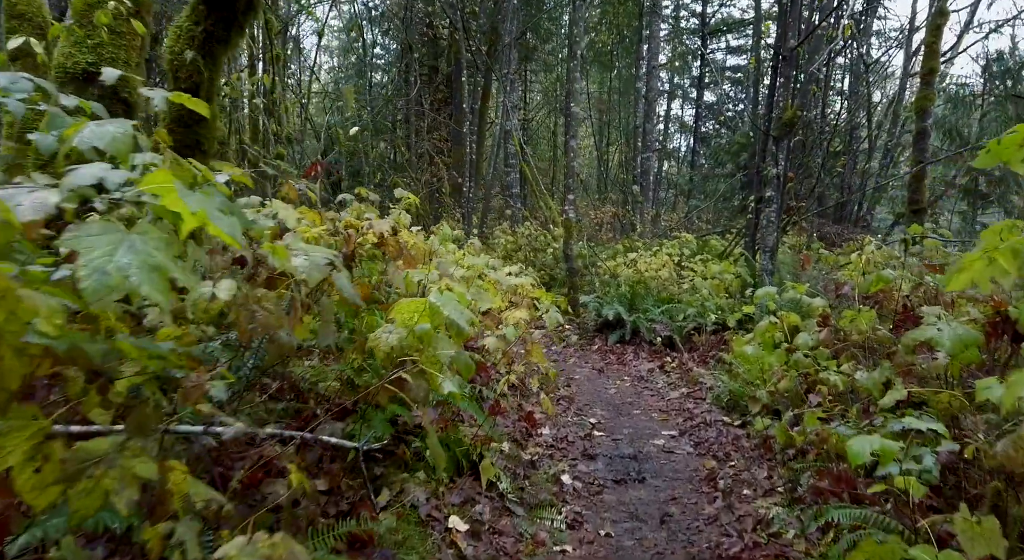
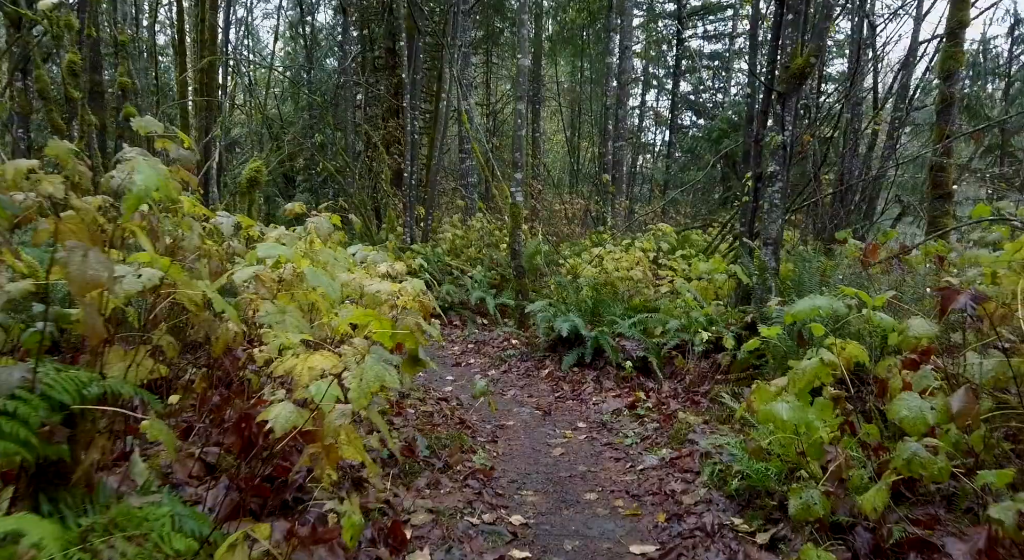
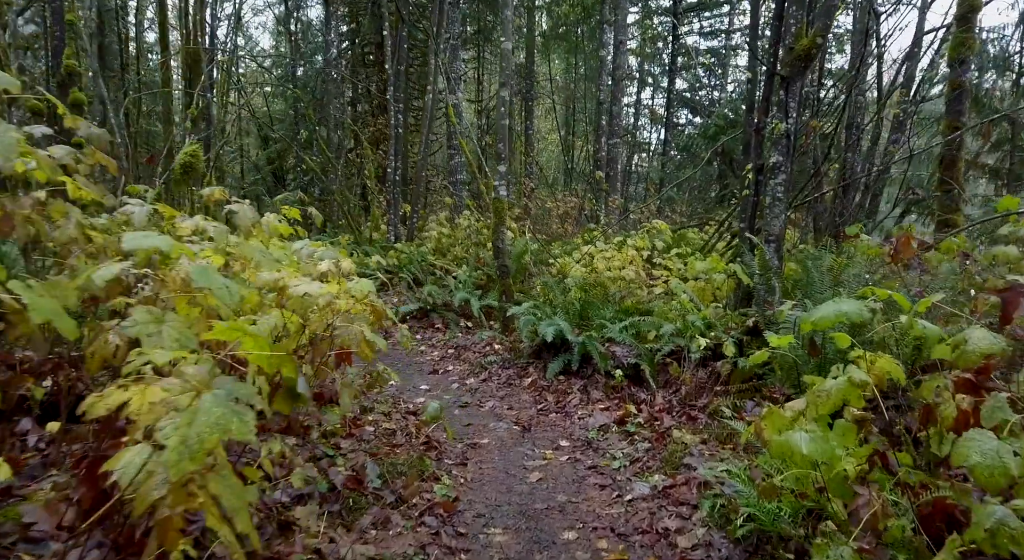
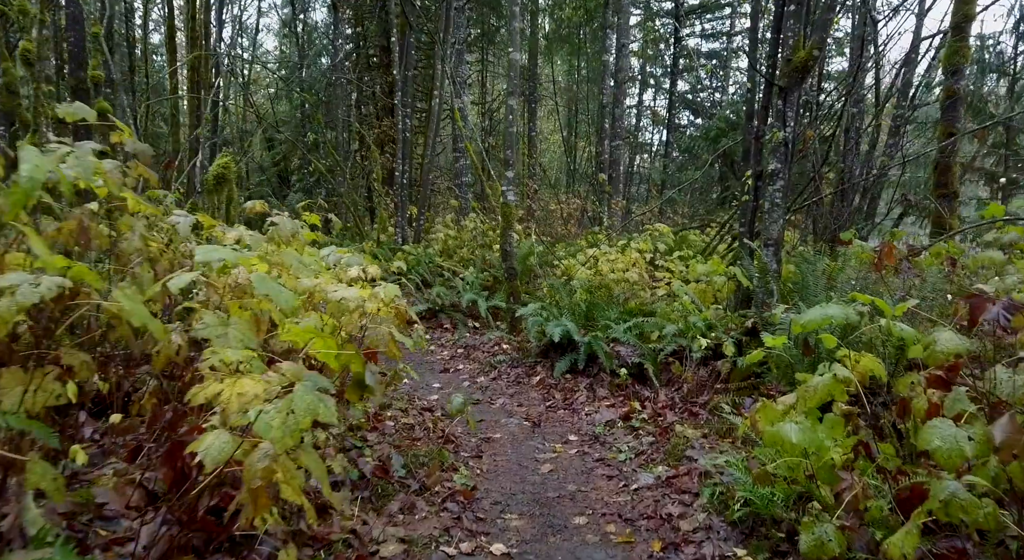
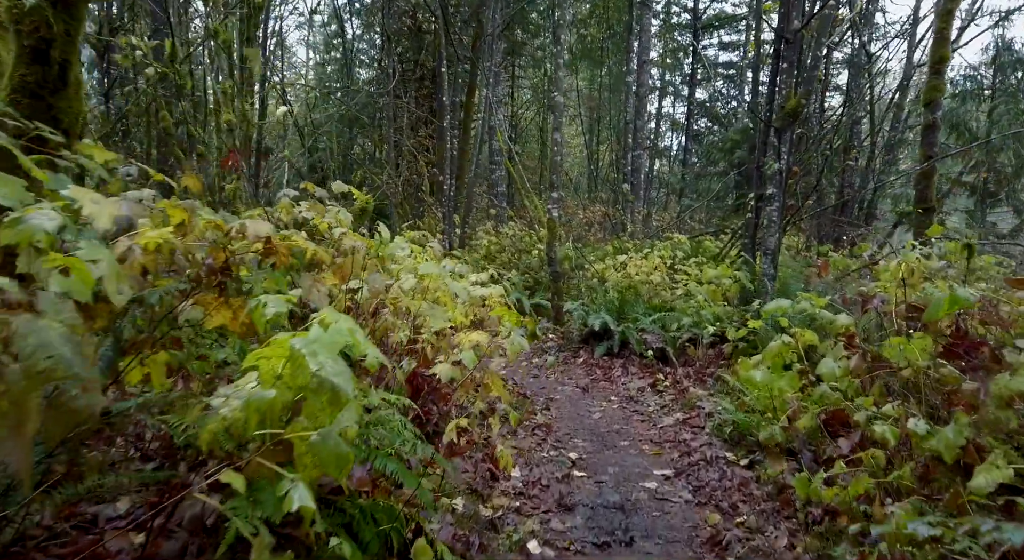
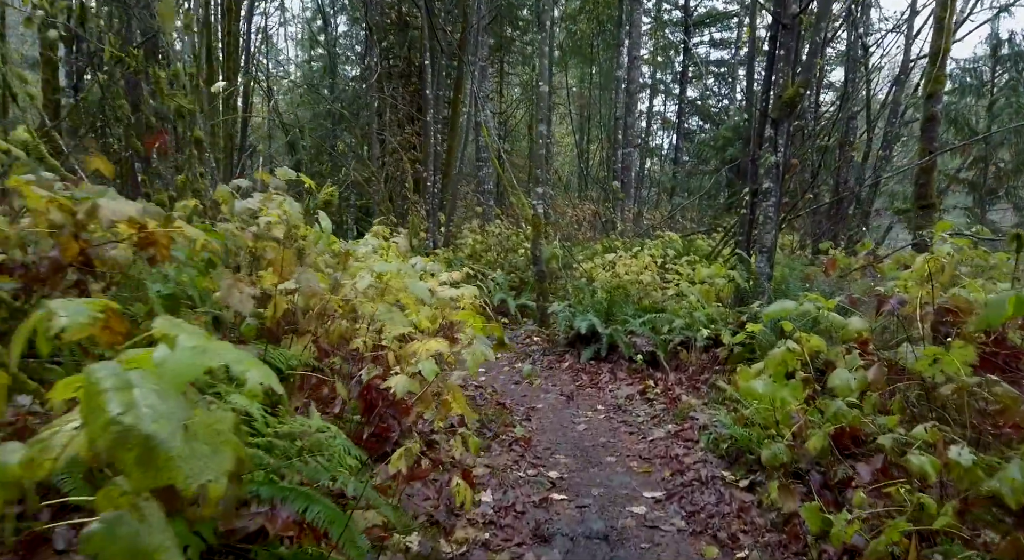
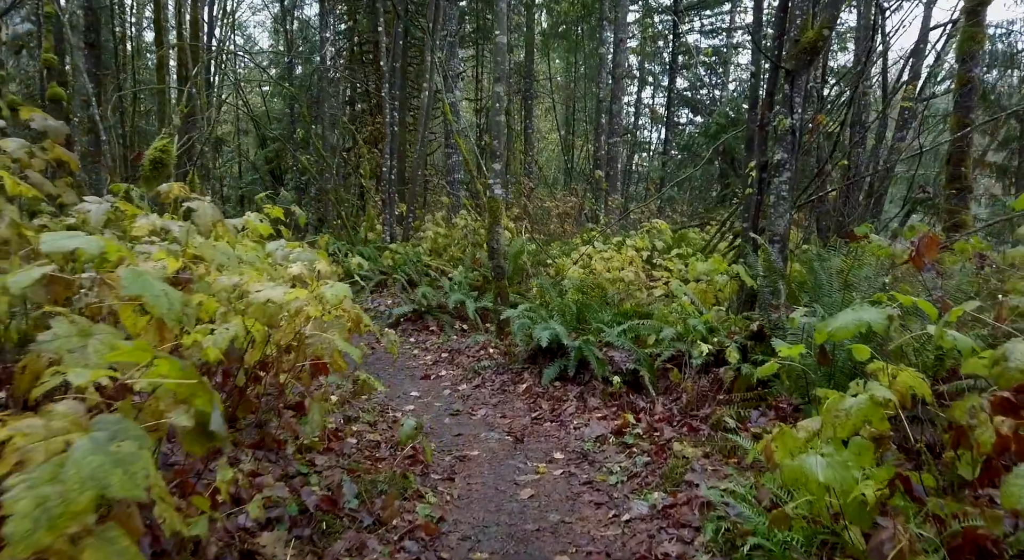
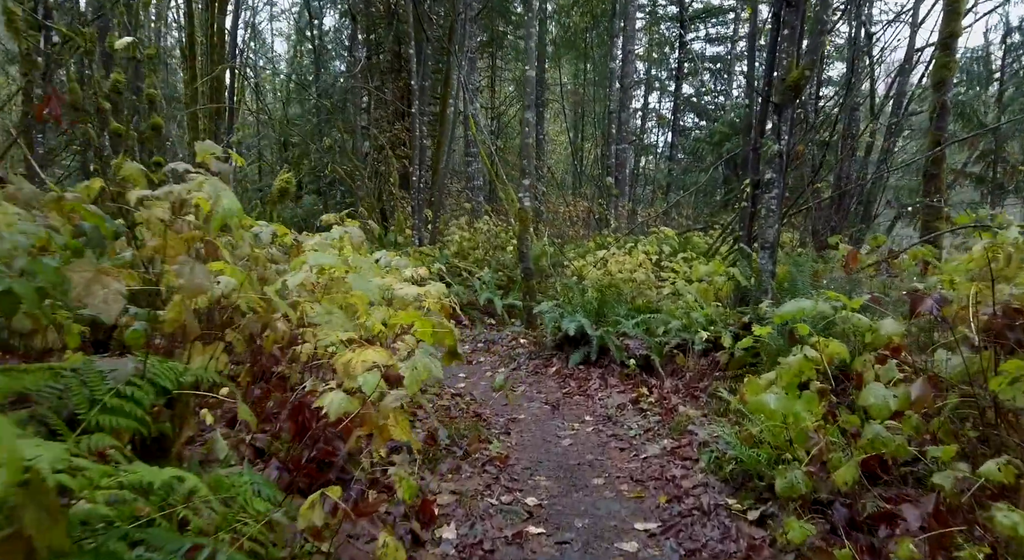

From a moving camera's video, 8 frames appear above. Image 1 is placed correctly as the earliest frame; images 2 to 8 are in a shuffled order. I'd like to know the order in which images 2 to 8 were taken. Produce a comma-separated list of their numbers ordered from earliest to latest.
5, 6, 8, 2, 4, 3, 7
